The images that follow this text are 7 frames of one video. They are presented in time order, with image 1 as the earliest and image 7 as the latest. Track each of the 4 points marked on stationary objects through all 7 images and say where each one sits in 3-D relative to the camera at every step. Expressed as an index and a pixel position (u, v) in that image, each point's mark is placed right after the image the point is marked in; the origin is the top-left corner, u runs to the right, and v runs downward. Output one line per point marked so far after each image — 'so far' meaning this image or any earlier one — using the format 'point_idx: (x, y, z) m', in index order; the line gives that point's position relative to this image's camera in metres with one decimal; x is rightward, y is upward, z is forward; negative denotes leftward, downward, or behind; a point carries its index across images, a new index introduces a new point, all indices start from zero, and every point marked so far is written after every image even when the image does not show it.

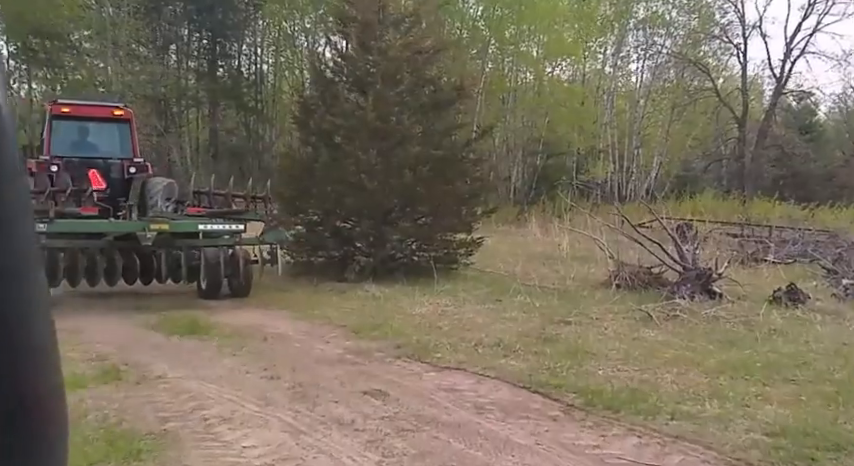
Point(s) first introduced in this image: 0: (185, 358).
0: (-2.2, -1.0, +8.9) m
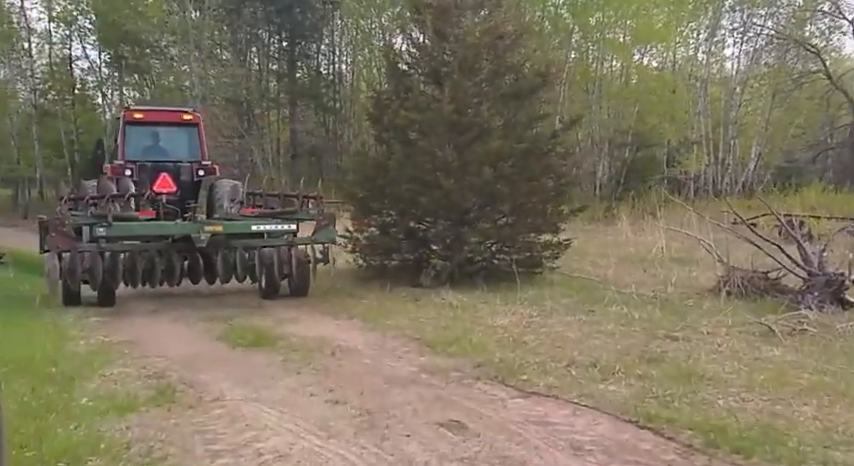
0: (-1.5, -1.1, +8.1) m
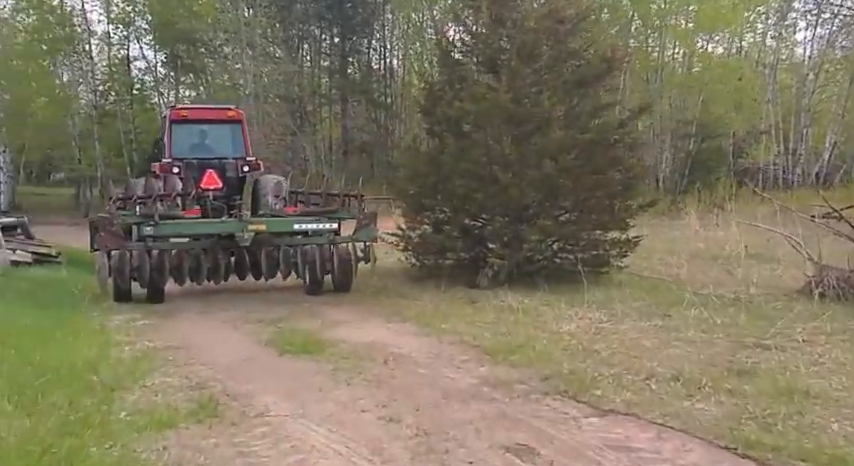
0: (-1.0, -1.1, +7.5) m
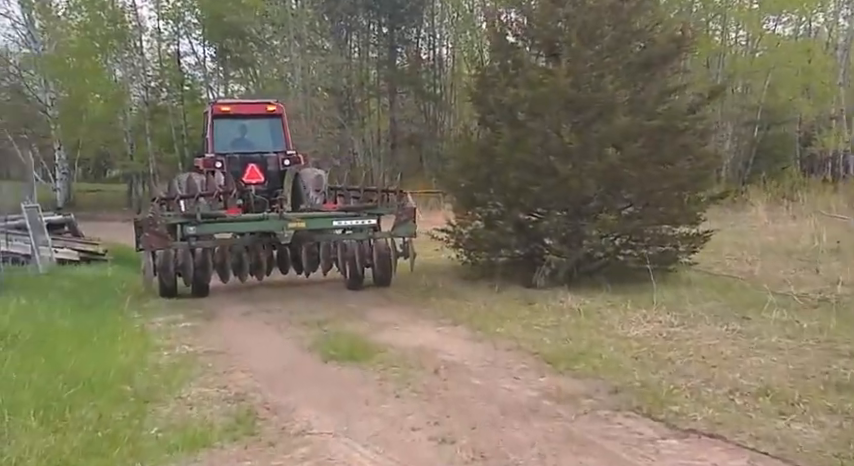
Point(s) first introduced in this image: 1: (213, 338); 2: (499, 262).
0: (-0.7, -1.1, +6.9) m
1: (-2.1, -1.0, +9.7) m
2: (+0.8, -0.3, +11.2) m
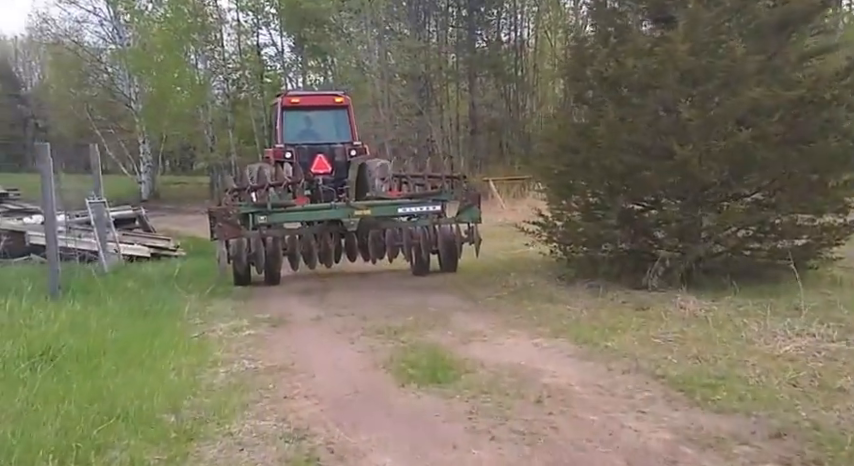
0: (-0.1, -1.1, +5.7) m
1: (-1.3, -1.0, +8.5) m
2: (+1.7, -0.2, +9.8) m
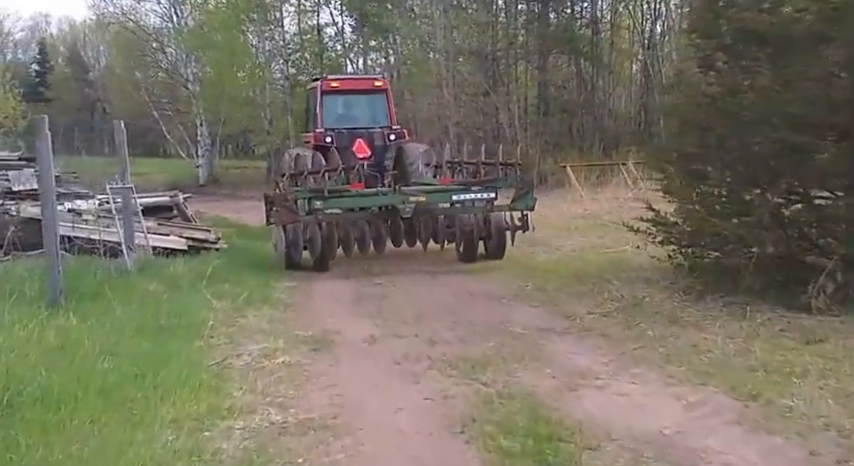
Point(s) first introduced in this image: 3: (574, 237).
0: (+0.3, -1.1, +3.5) m
1: (-0.7, -1.0, +6.5) m
2: (+2.4, -0.3, +7.5) m
3: (+2.1, -0.1, +14.1) m
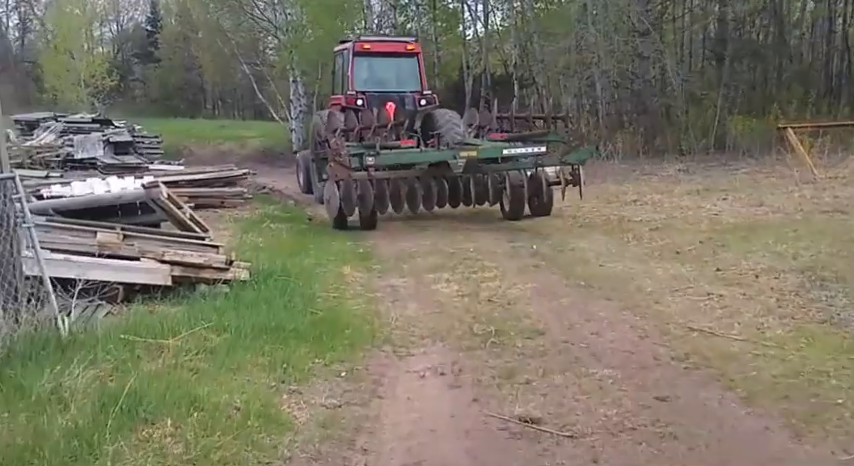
0: (+0.5, -1.7, -2.8) m
1: (-0.2, -1.4, +0.2) m
2: (+3.0, -0.7, +0.9) m
3: (+3.5, -0.2, +7.4) m
